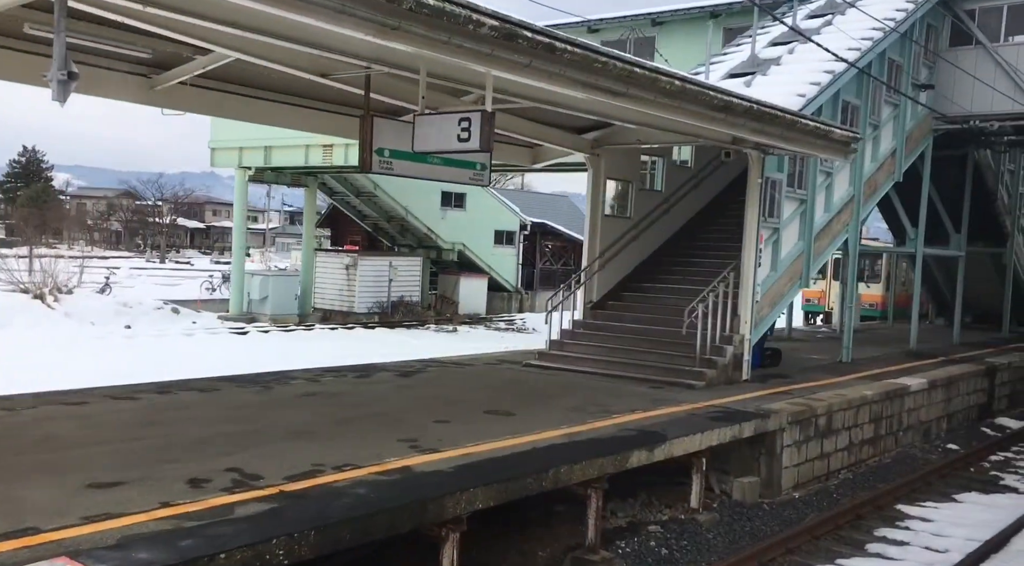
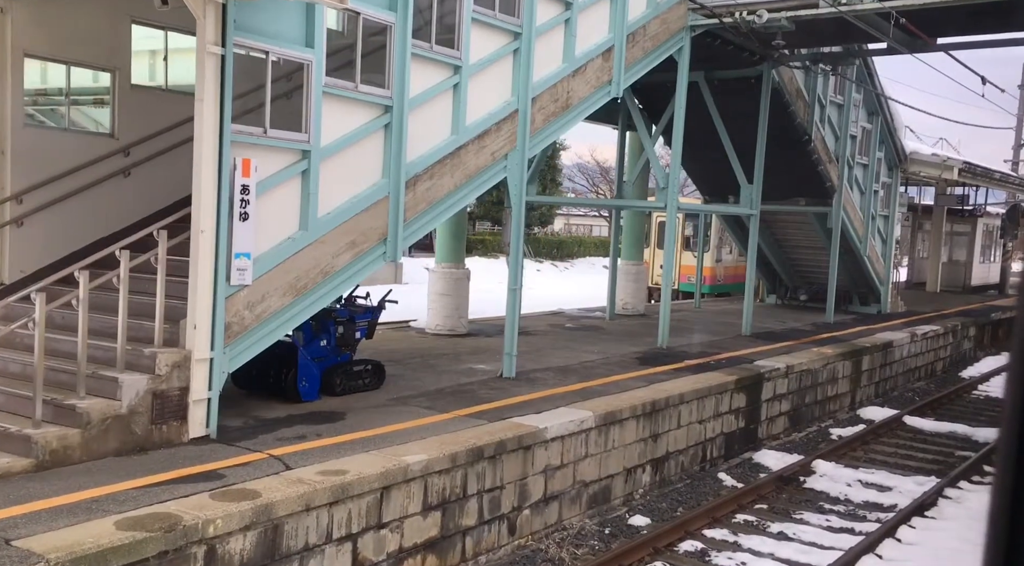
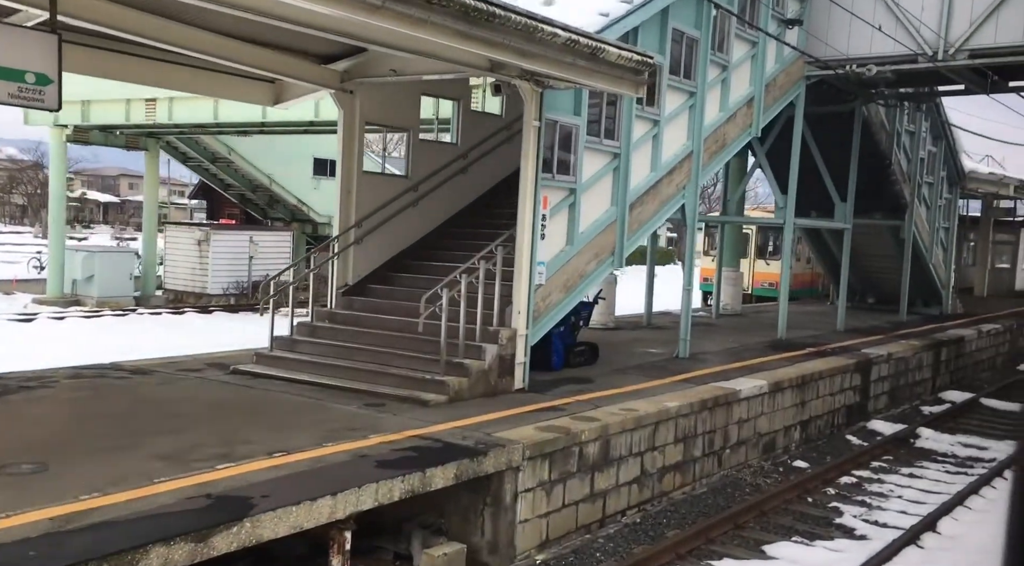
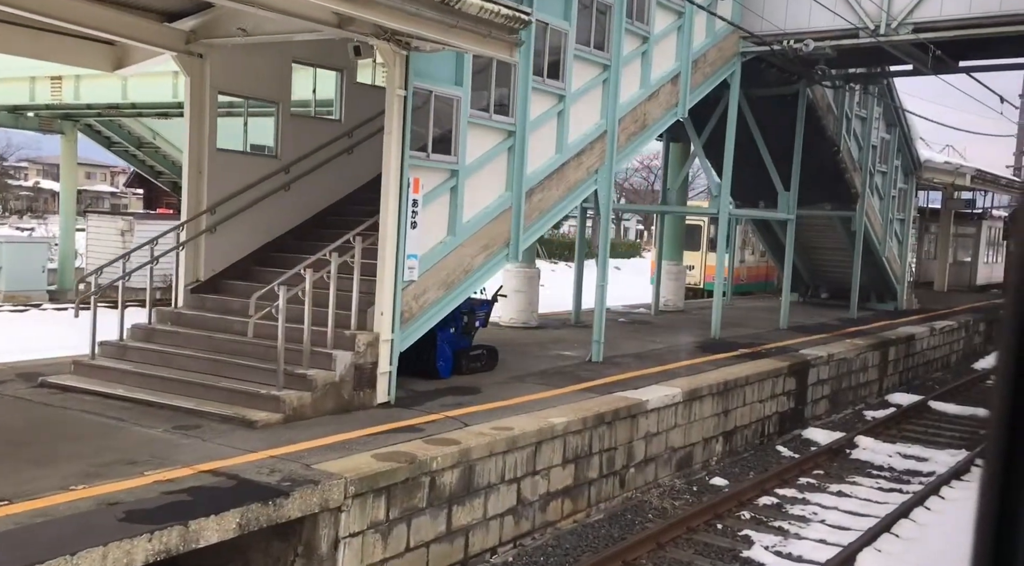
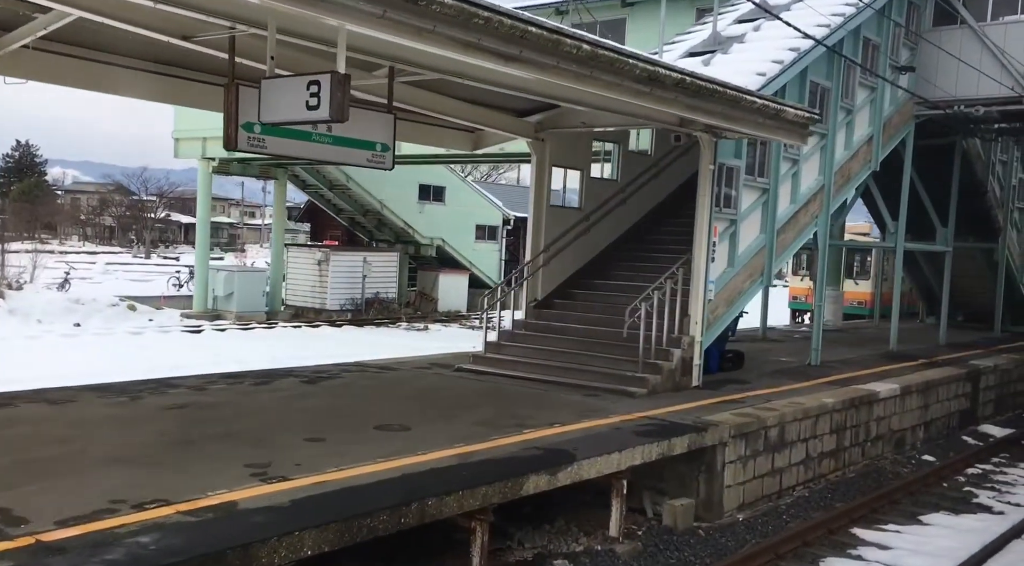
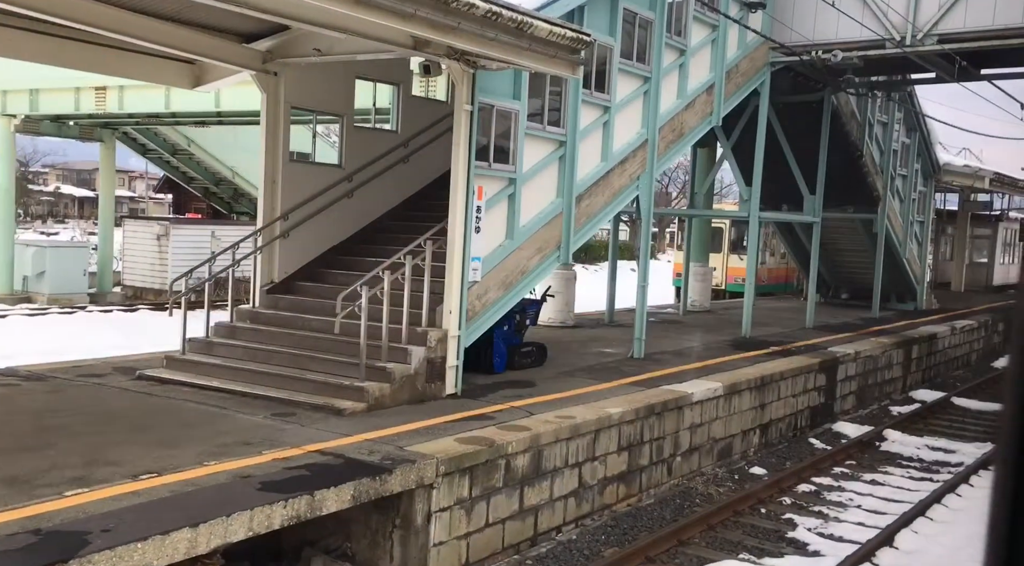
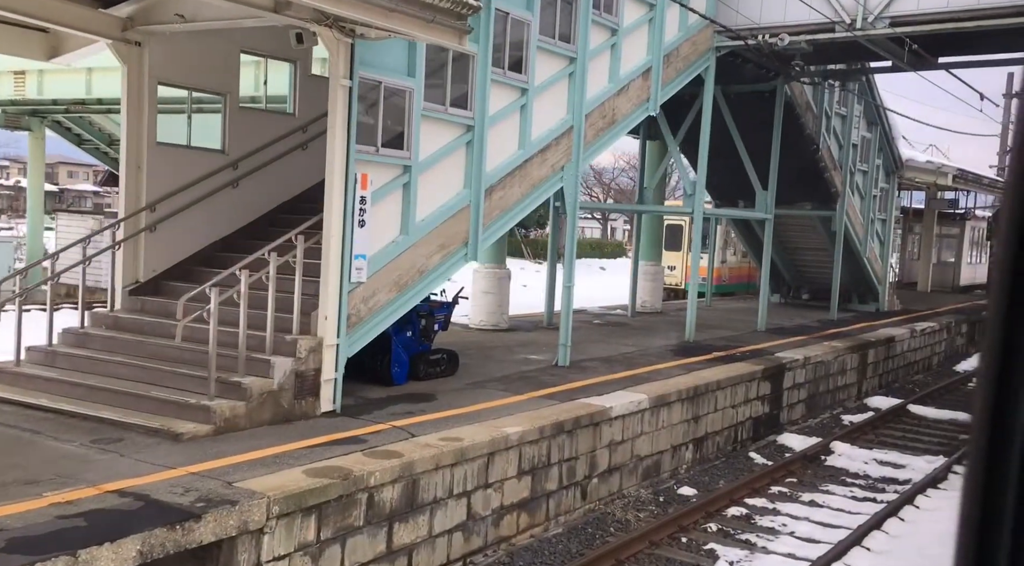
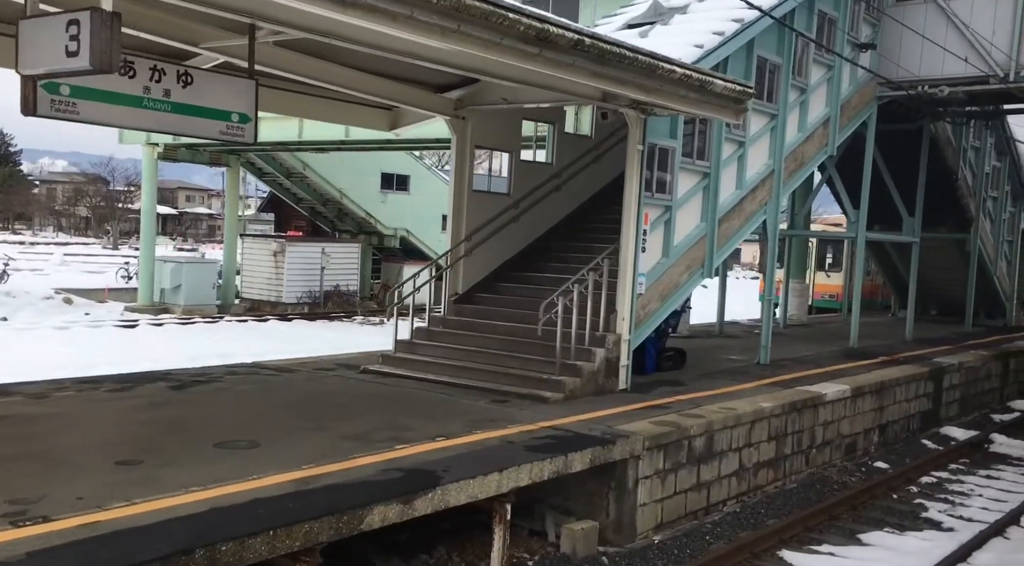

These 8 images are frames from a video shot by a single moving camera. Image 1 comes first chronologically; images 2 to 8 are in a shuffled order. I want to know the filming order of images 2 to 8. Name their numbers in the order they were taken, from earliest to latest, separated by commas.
5, 8, 3, 6, 4, 7, 2
